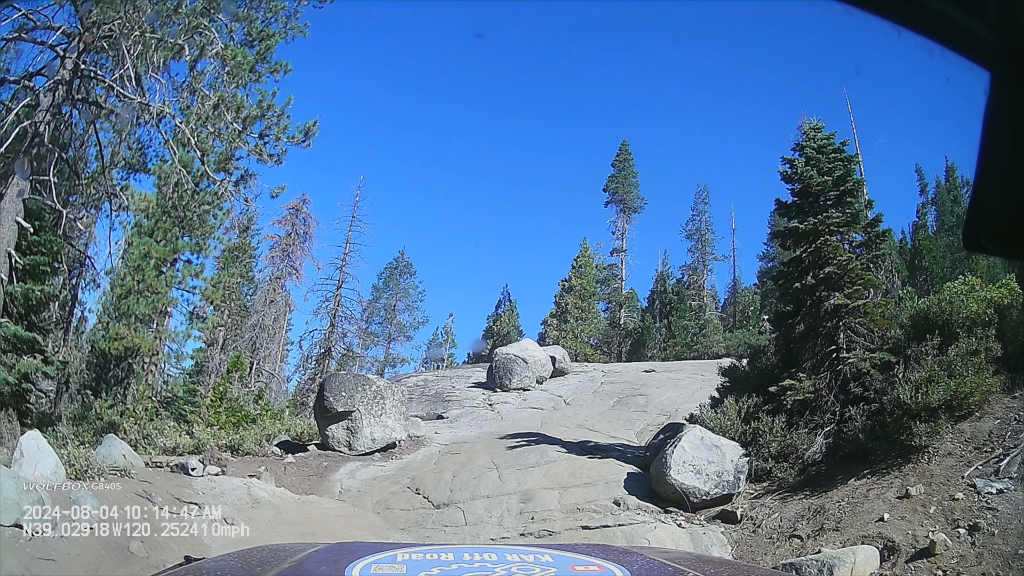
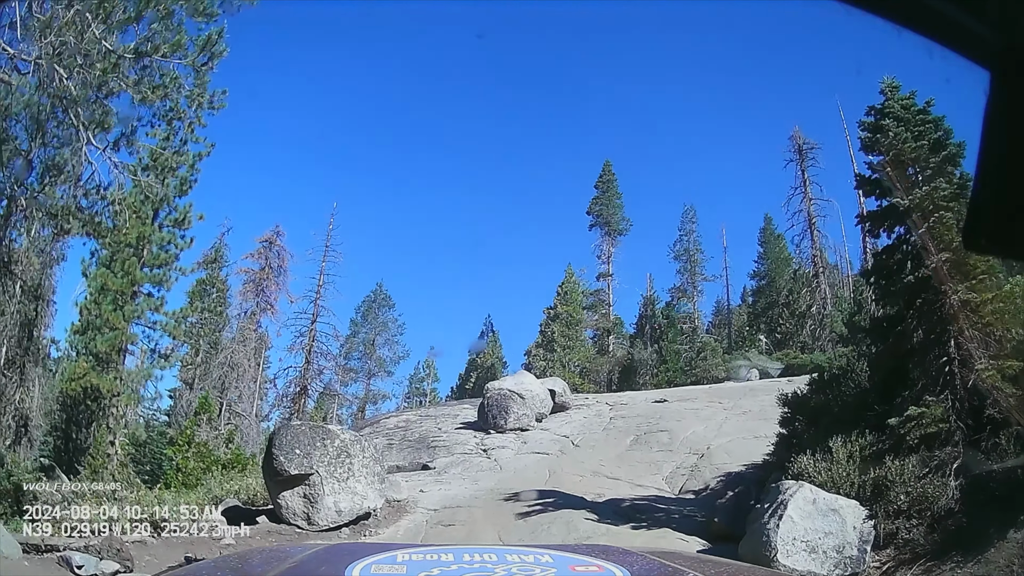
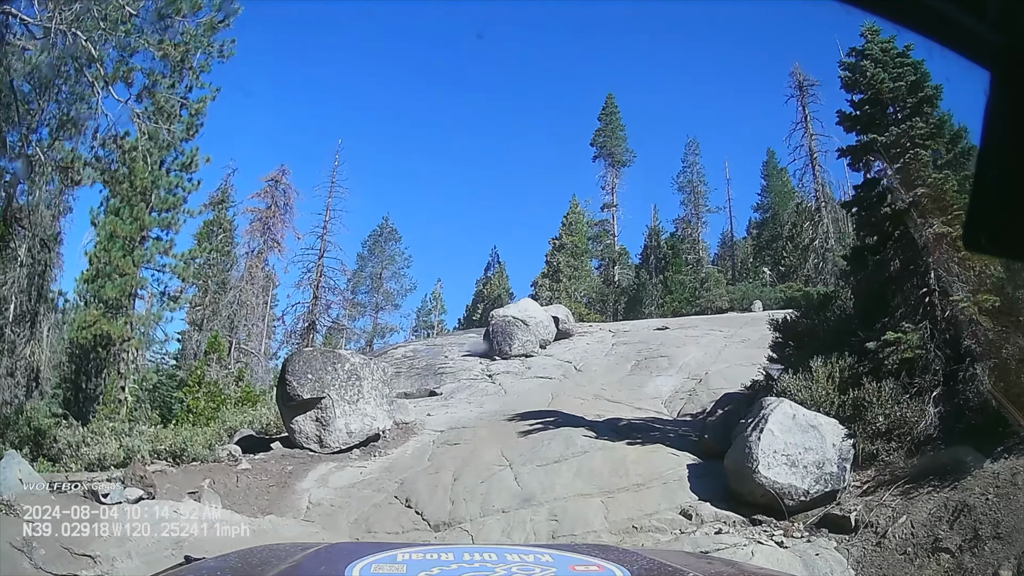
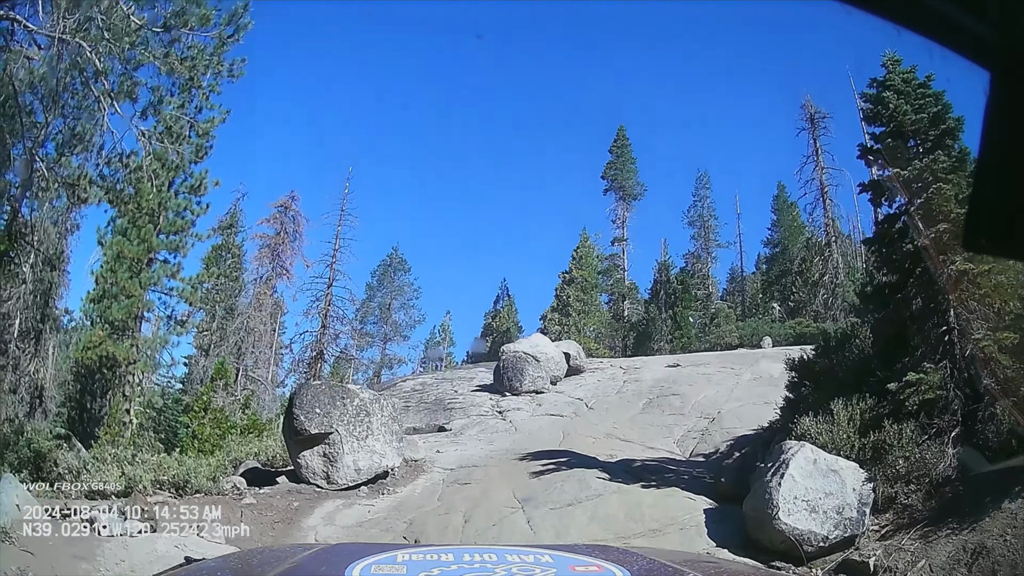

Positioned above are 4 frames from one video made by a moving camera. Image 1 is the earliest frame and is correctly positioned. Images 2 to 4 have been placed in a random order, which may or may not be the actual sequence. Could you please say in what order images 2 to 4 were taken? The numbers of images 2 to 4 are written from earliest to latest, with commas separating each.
3, 4, 2
